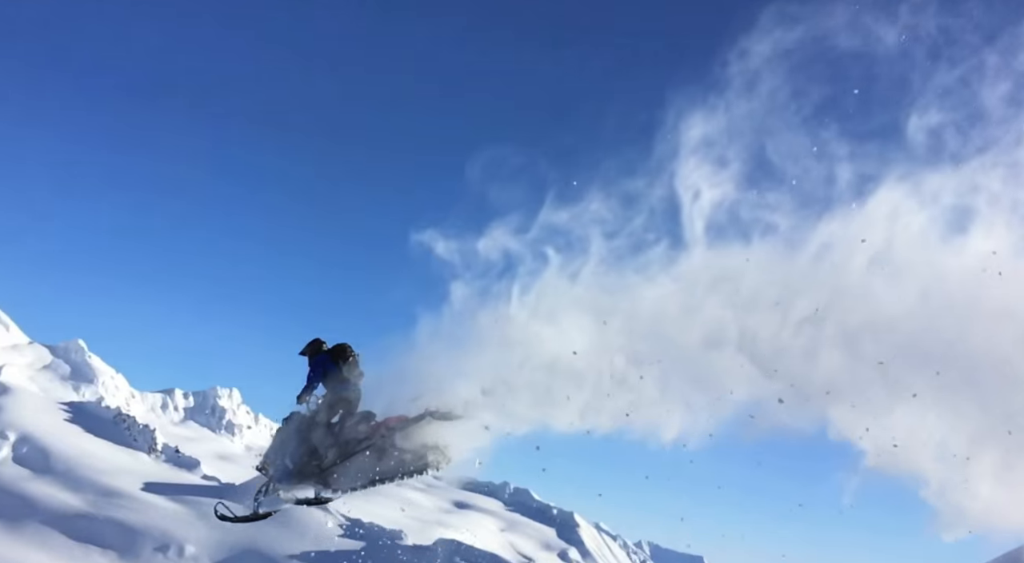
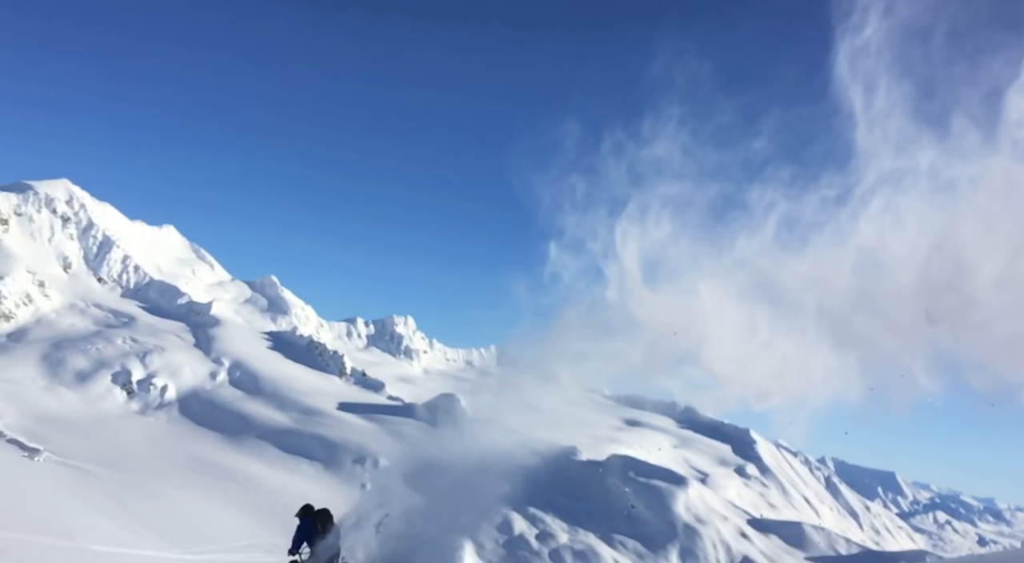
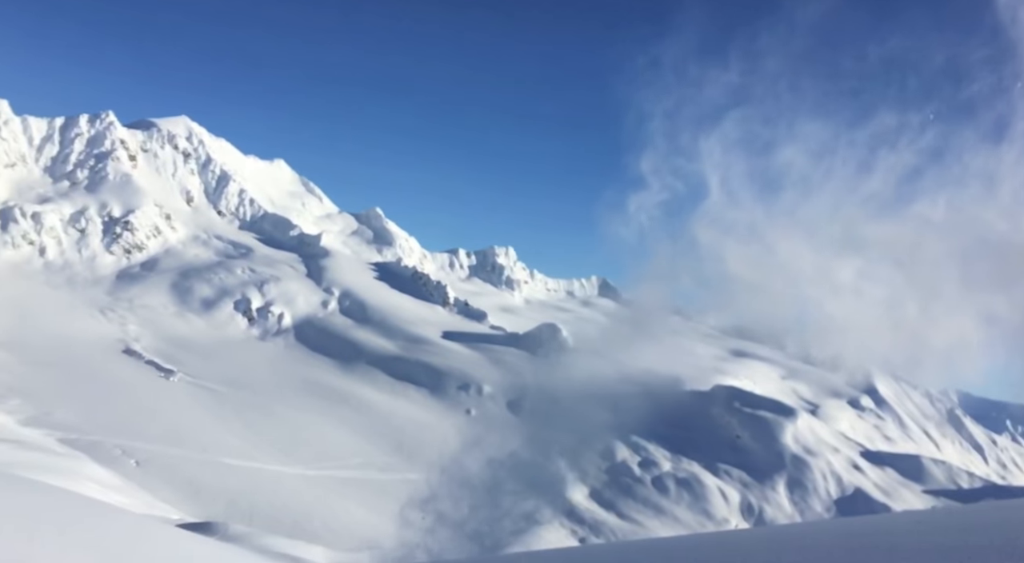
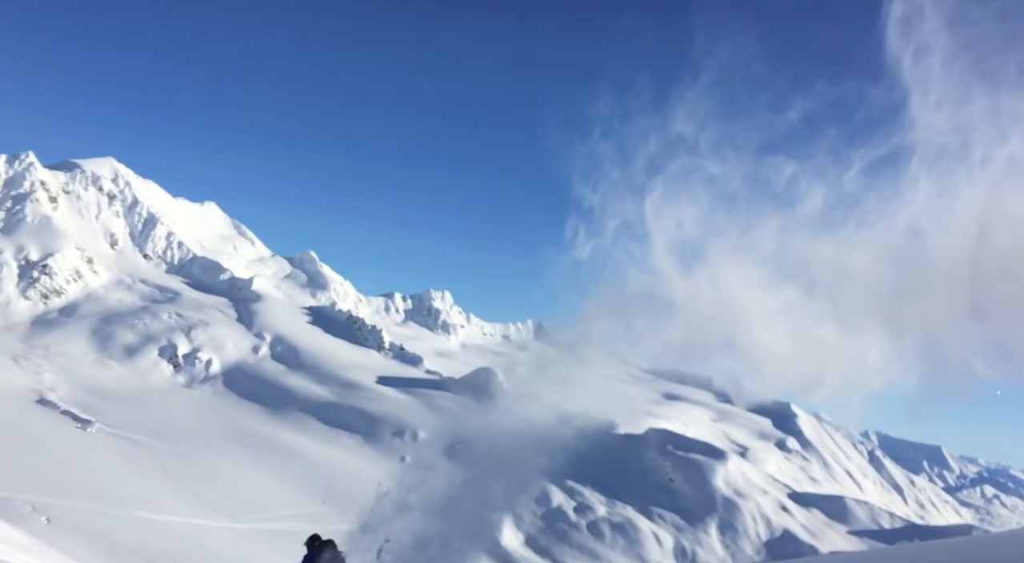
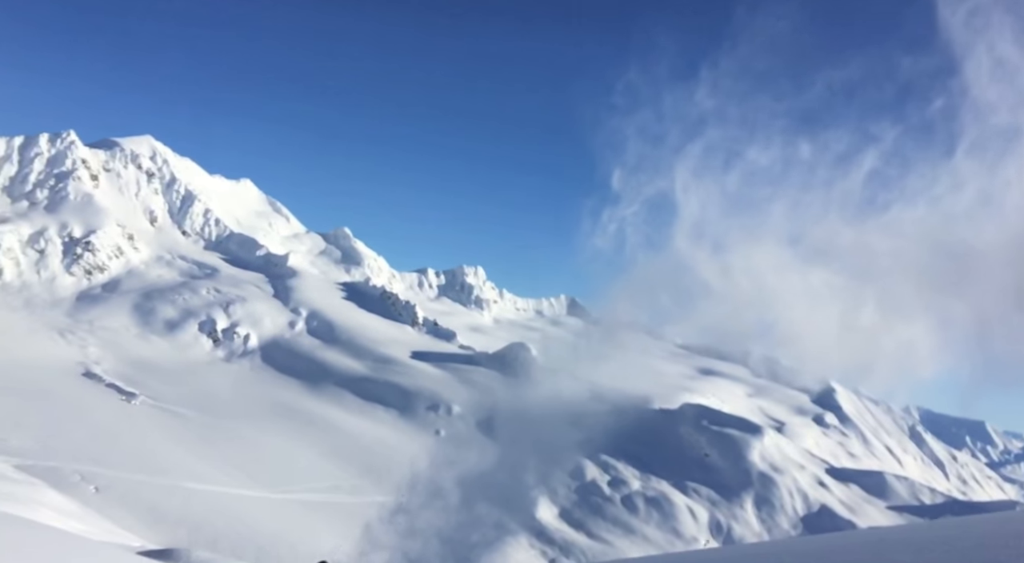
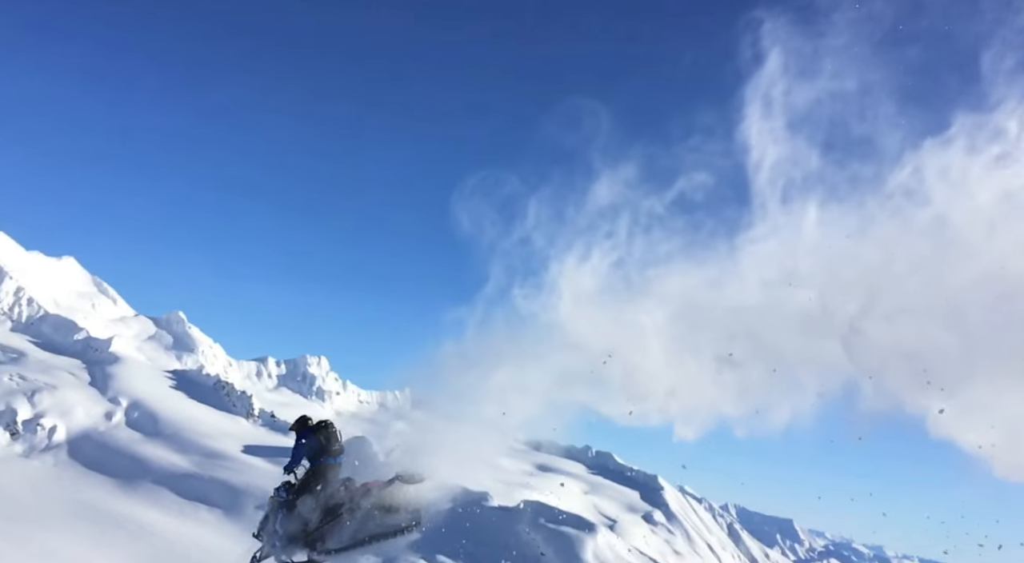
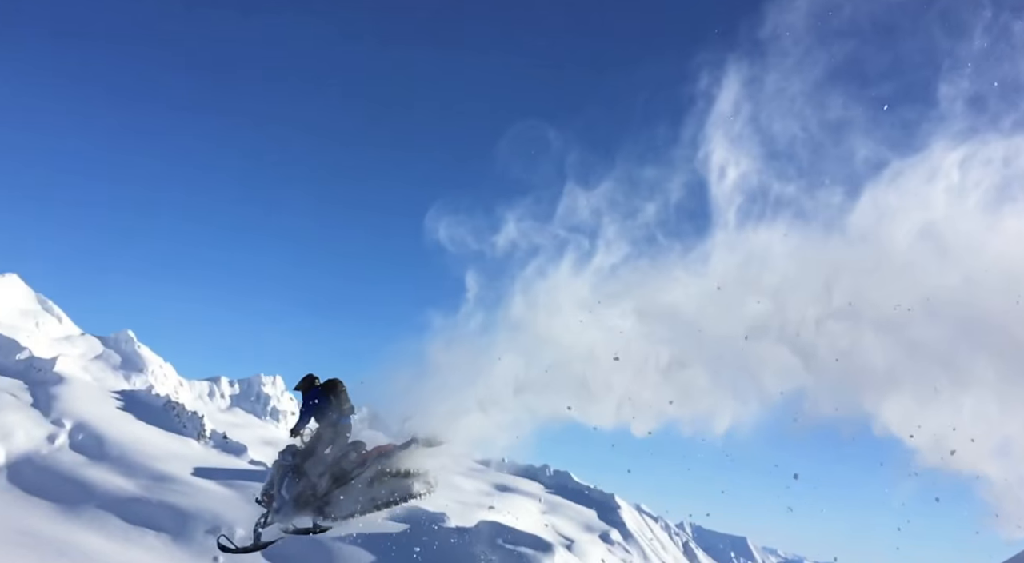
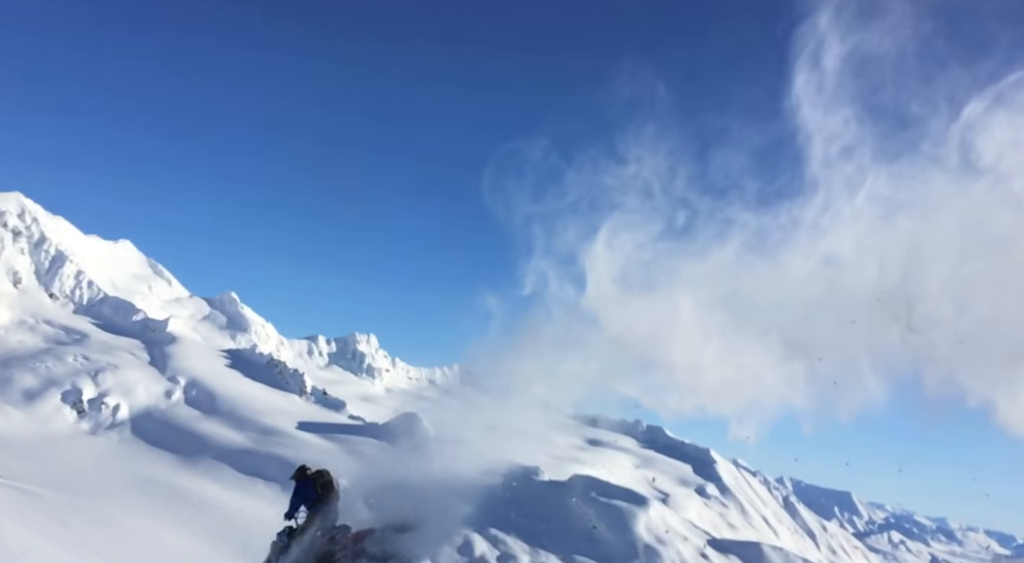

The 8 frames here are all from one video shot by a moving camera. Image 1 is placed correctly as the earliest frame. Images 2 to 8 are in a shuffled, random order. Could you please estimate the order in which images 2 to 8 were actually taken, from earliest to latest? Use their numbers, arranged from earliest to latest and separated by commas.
7, 6, 8, 2, 4, 5, 3
